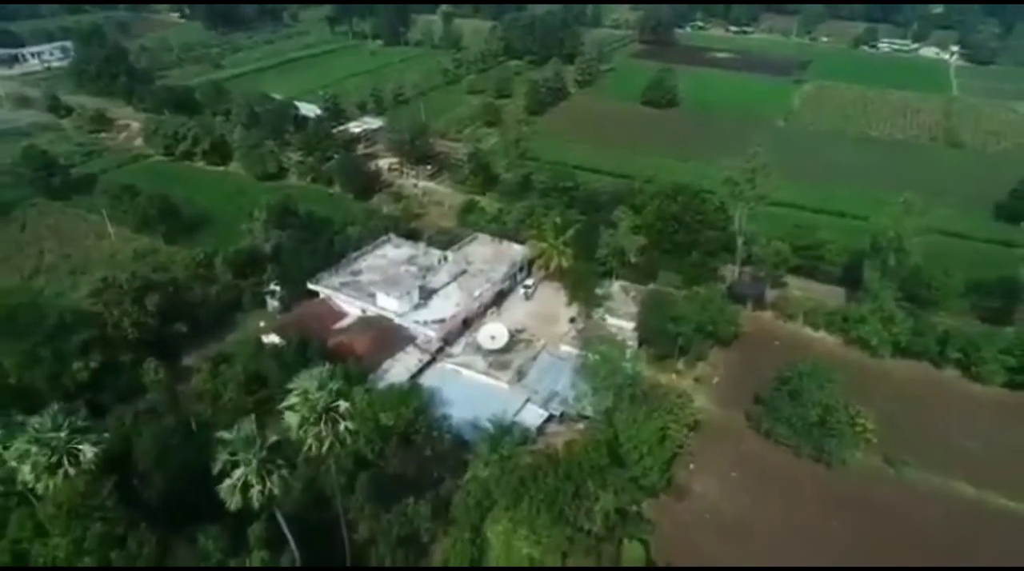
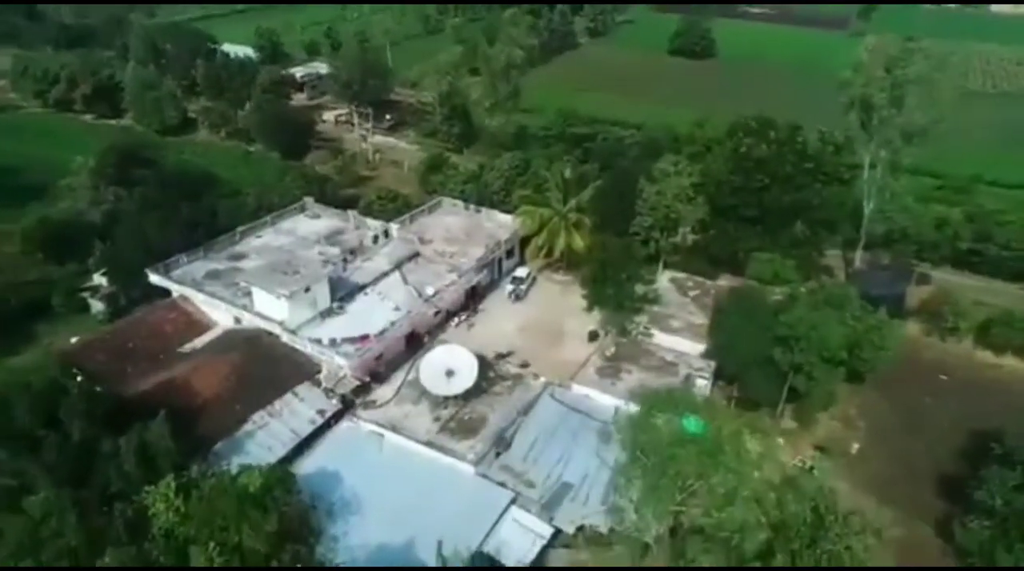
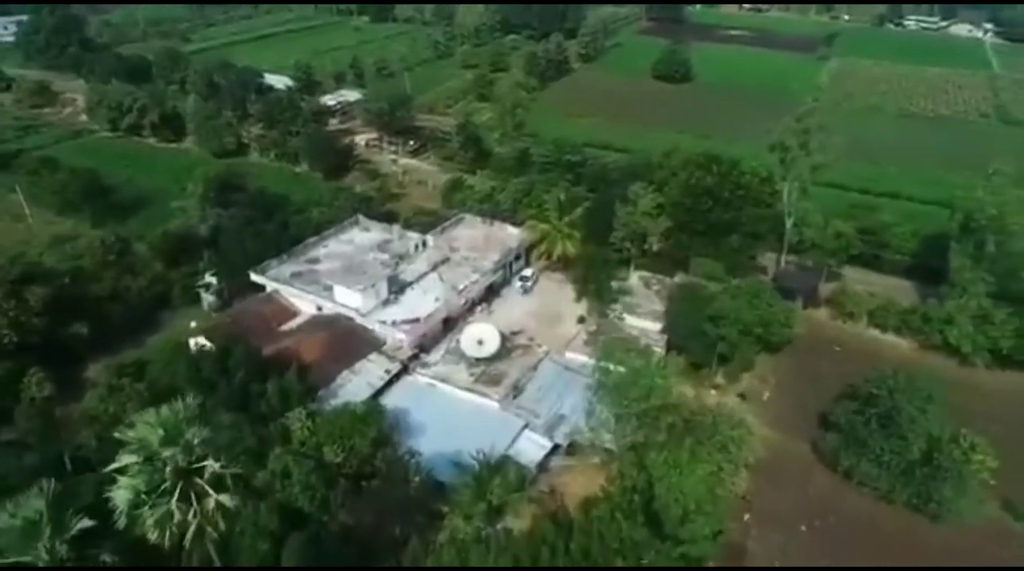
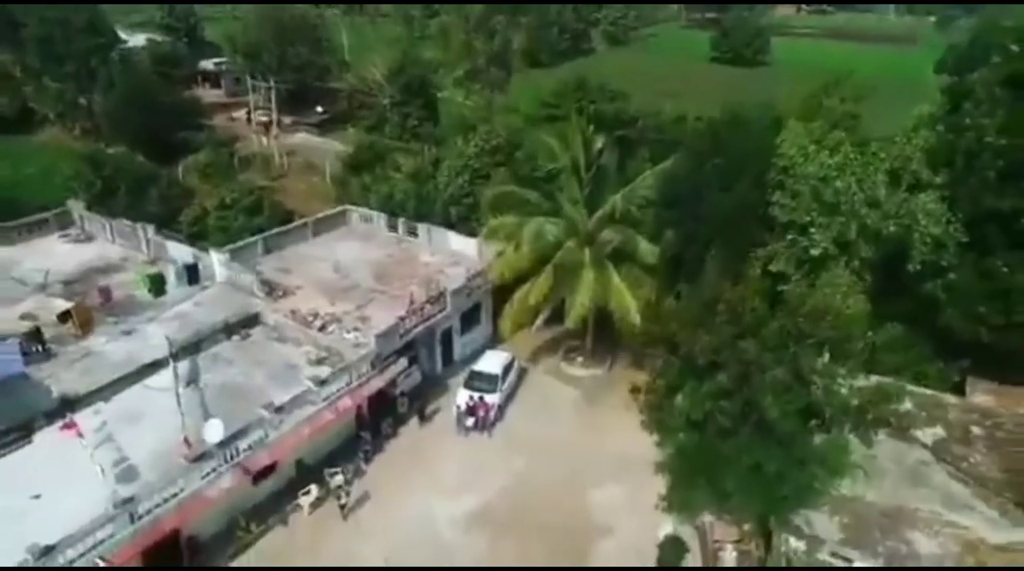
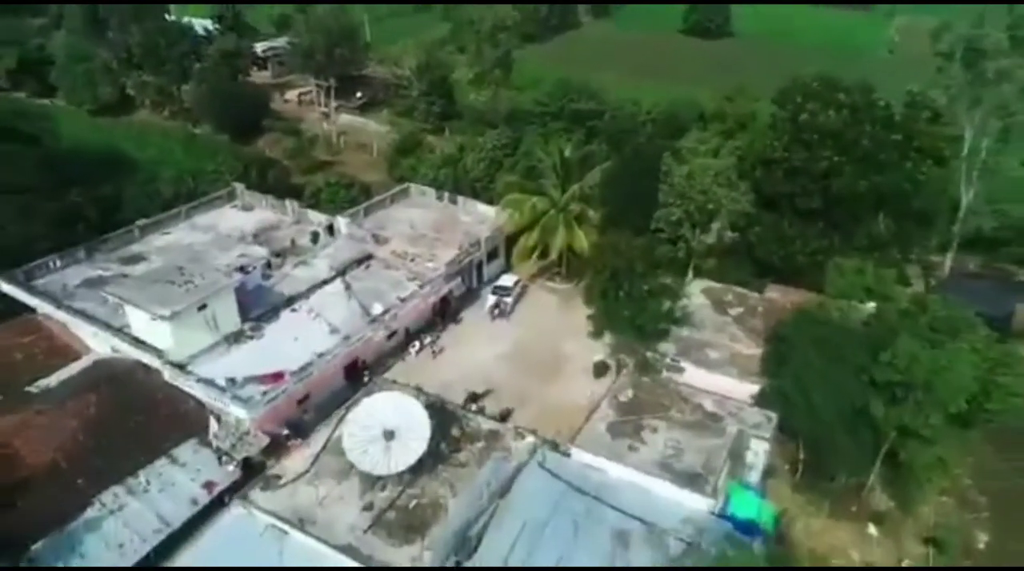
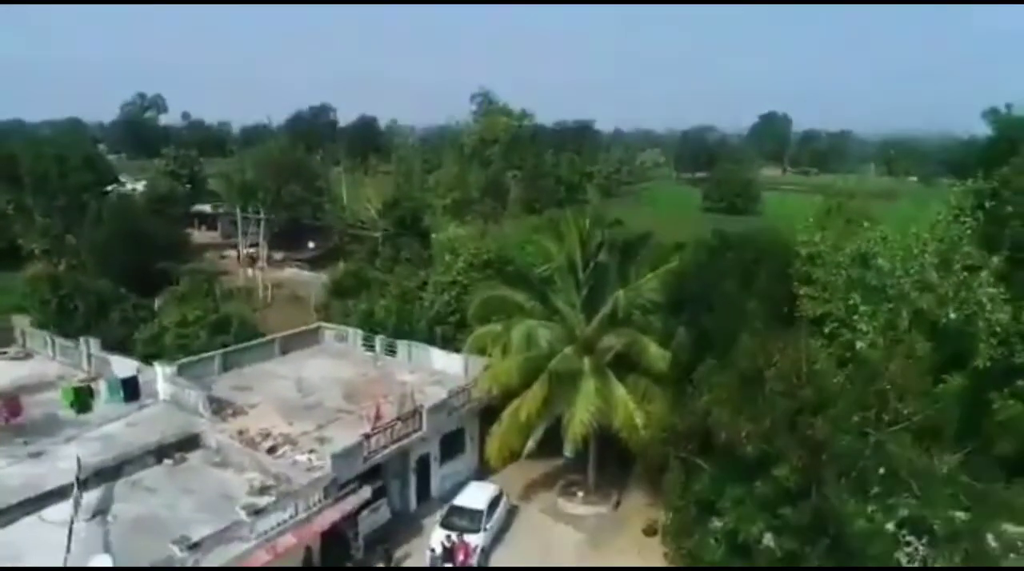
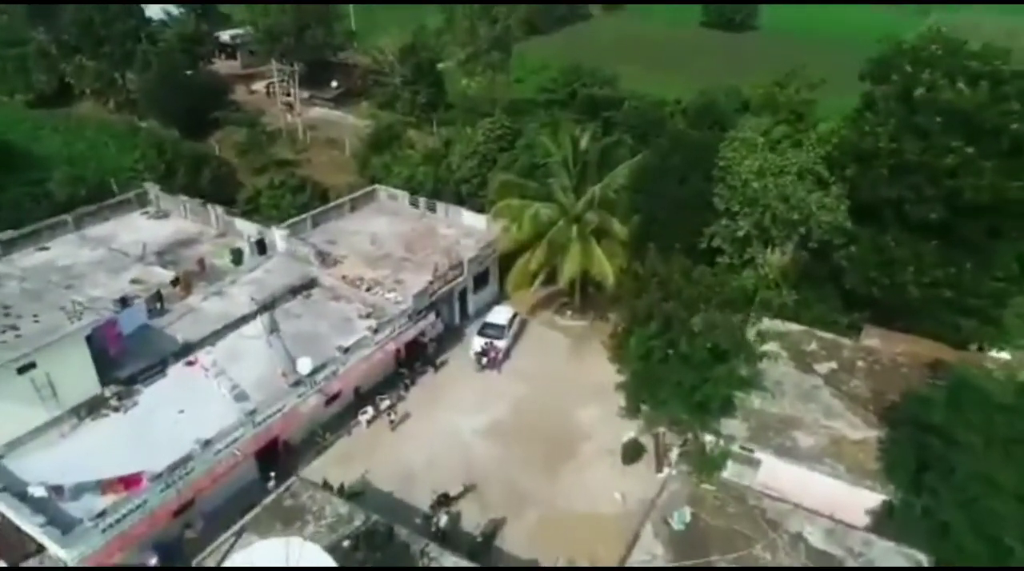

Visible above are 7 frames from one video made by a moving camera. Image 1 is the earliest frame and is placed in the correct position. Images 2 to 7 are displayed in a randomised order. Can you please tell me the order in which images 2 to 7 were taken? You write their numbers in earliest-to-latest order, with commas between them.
3, 2, 5, 7, 4, 6
